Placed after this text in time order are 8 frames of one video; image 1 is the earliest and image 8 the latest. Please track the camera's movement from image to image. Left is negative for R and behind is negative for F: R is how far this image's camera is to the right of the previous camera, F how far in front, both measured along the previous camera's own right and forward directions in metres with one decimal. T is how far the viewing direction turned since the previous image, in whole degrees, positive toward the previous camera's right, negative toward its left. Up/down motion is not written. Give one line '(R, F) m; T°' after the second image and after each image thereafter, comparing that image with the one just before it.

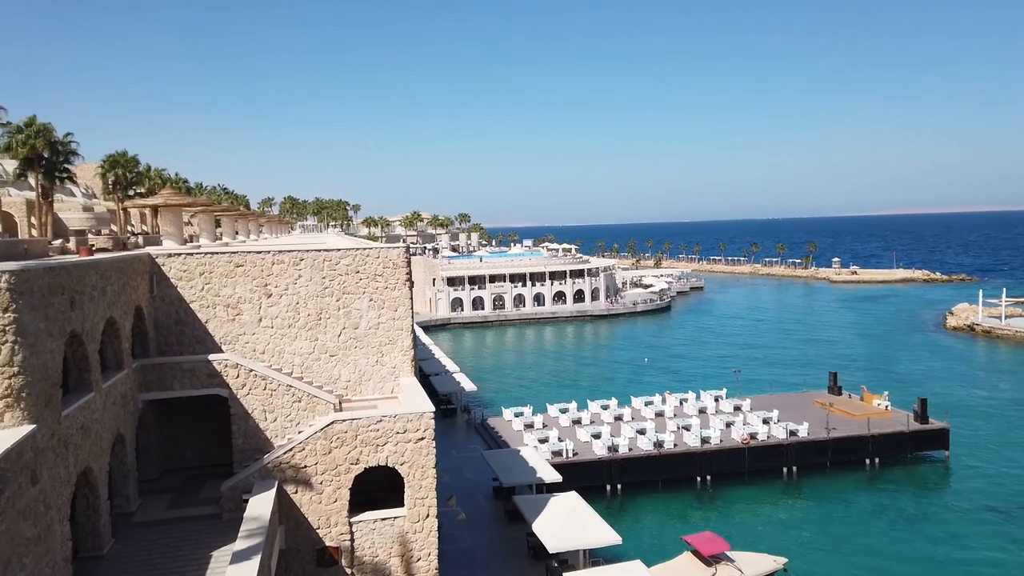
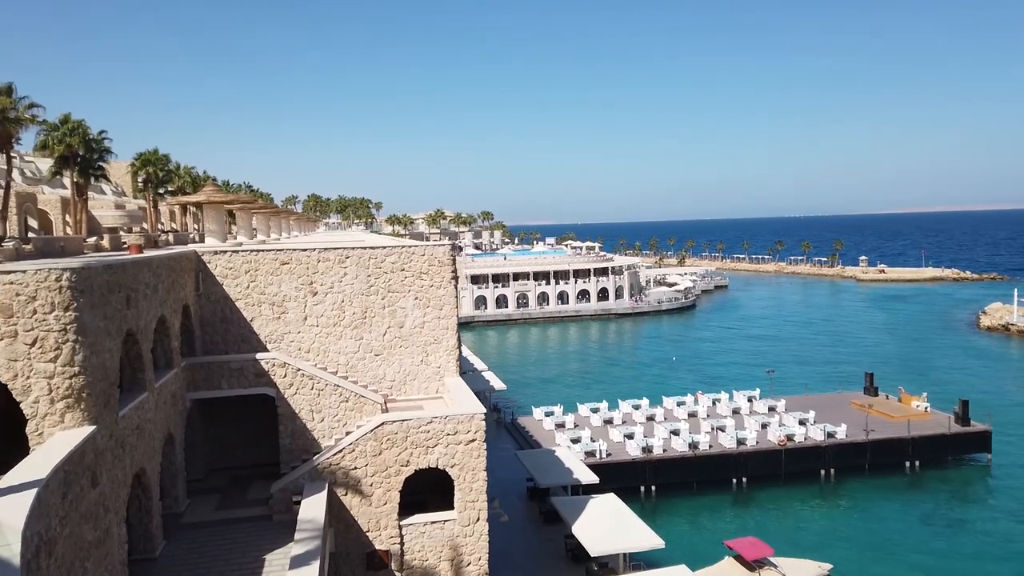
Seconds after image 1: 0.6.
(-0.8, +0.4) m; -1°
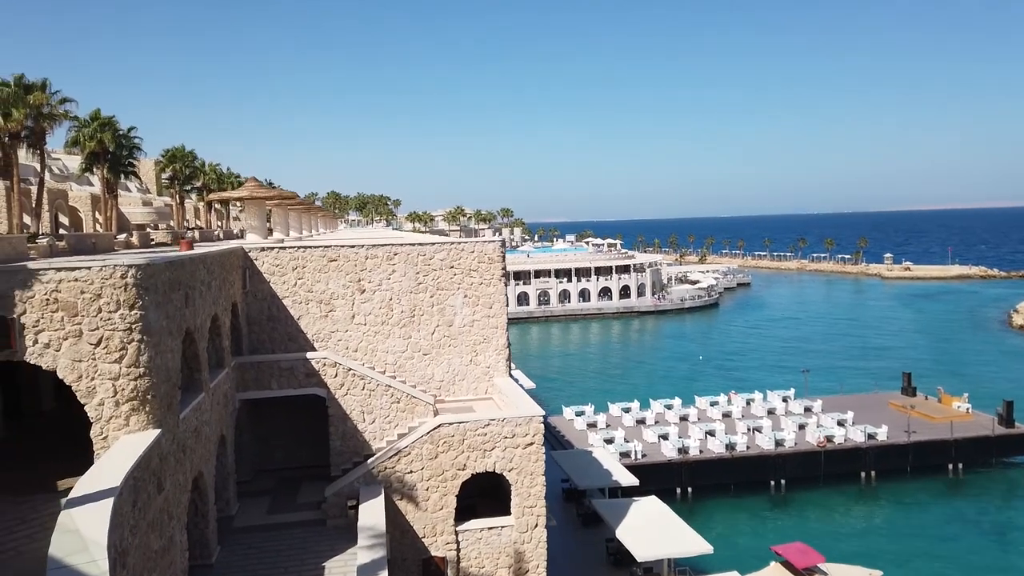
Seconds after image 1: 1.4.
(-1.0, +0.6) m; -1°
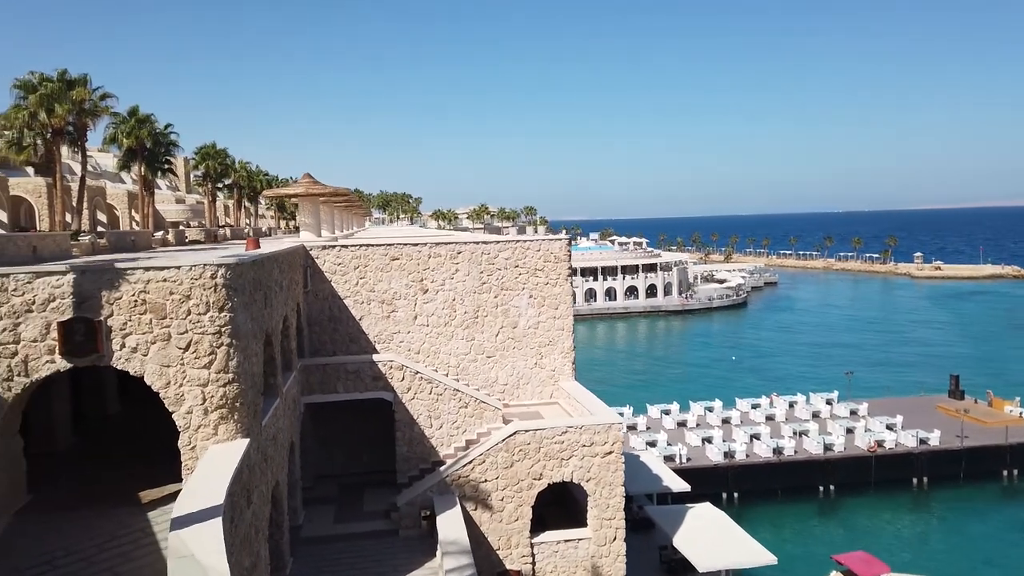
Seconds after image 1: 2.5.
(-1.3, +0.8) m; -1°
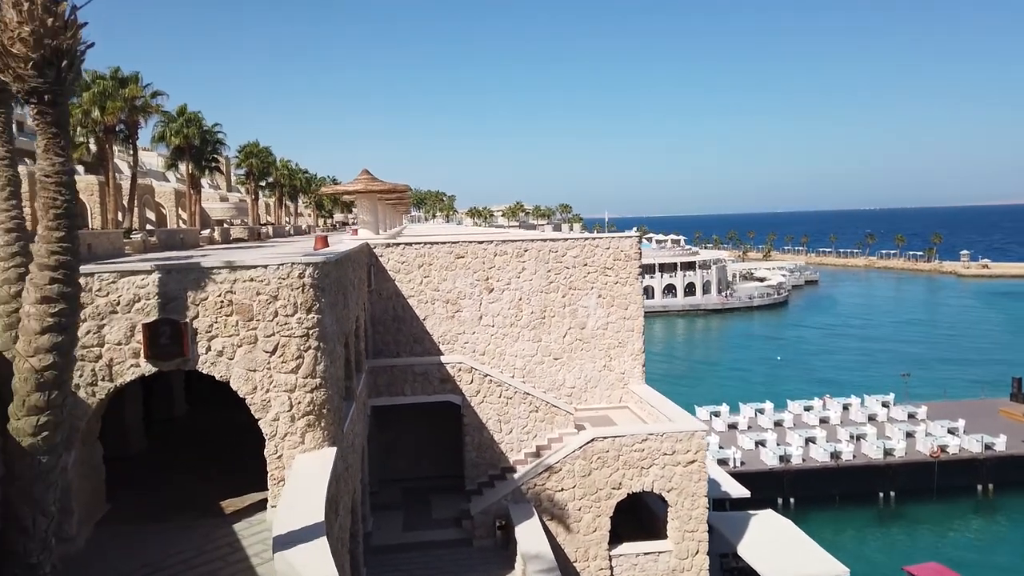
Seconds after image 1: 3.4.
(-1.0, +0.7) m; -2°
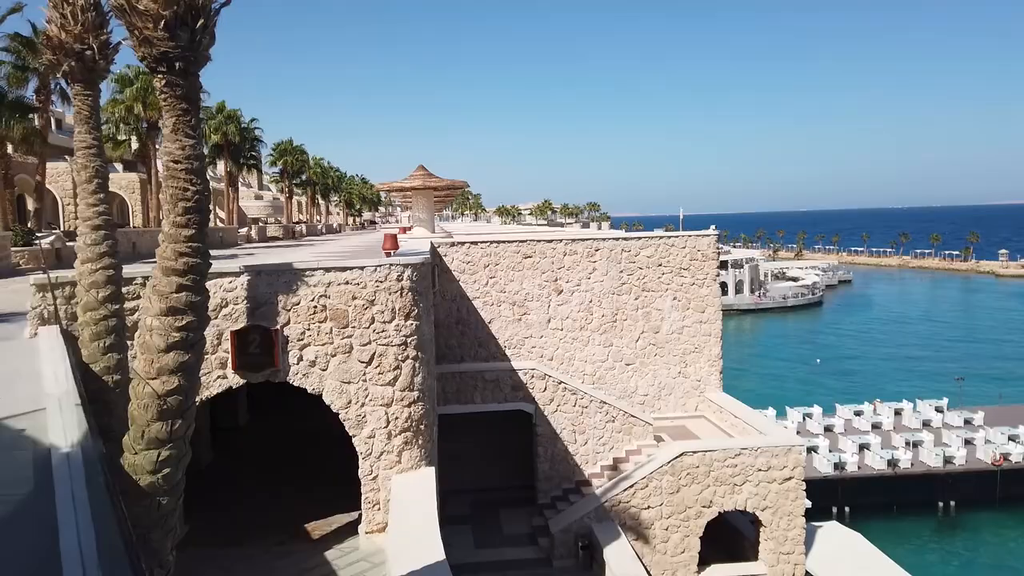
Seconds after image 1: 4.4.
(-1.2, +1.0) m; -2°
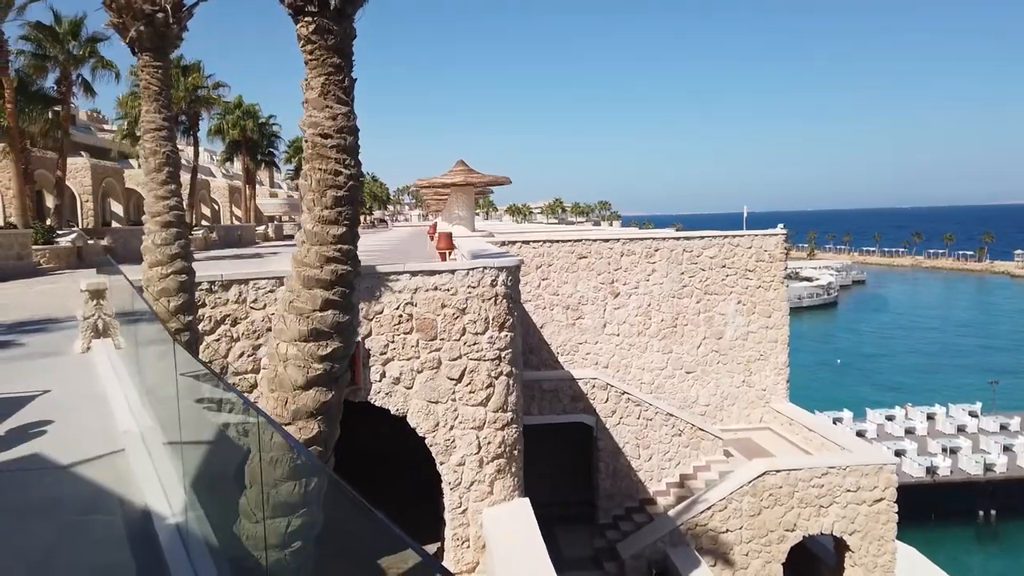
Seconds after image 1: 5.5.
(-1.1, +1.1) m; 0°
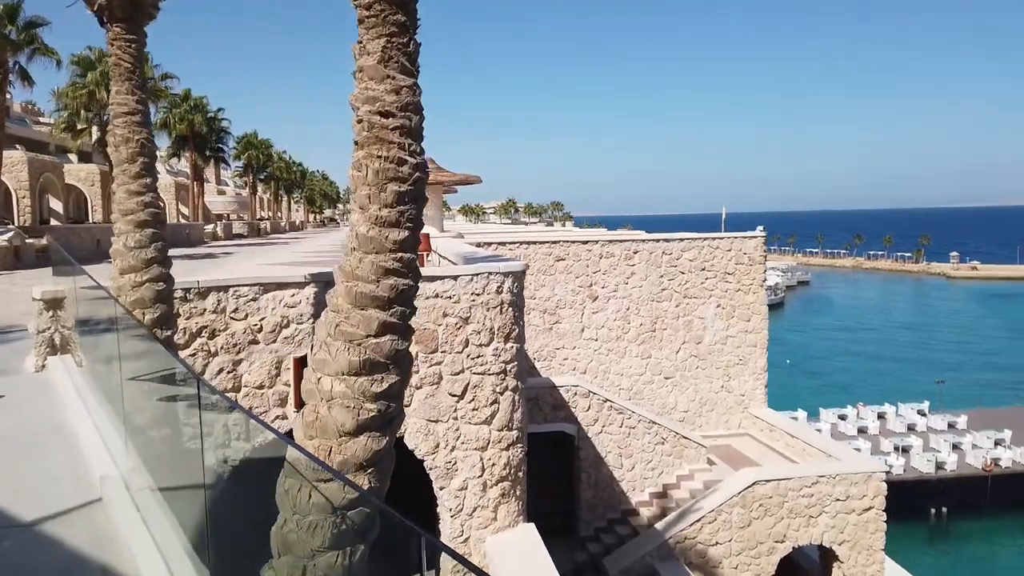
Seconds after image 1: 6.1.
(-0.5, +0.7) m; +4°
